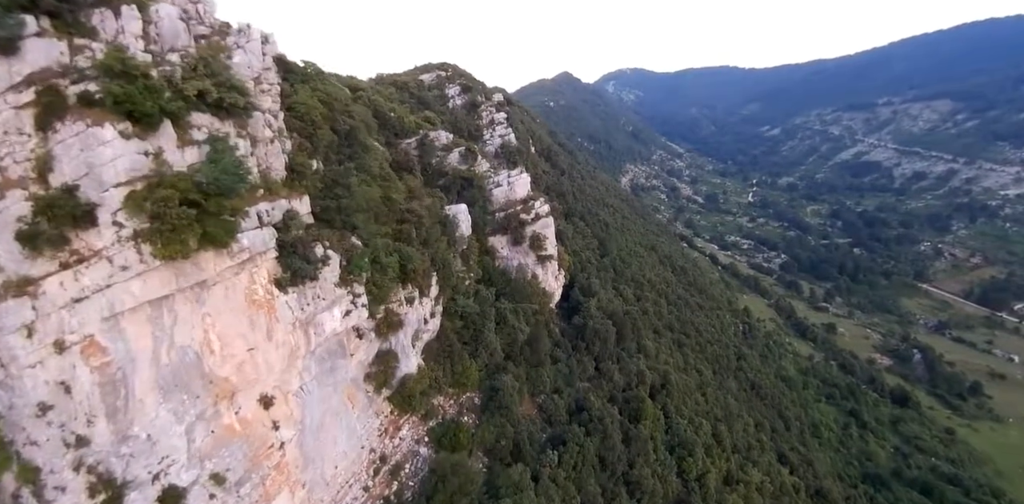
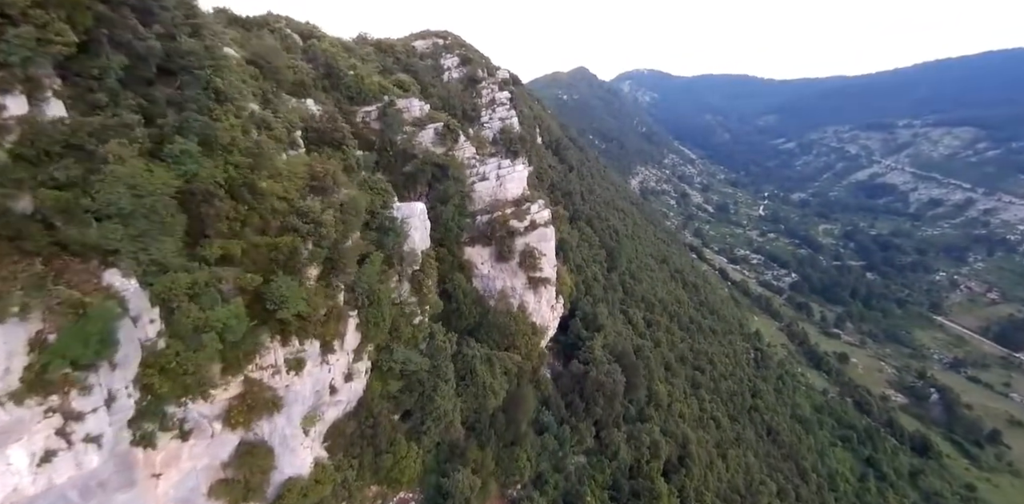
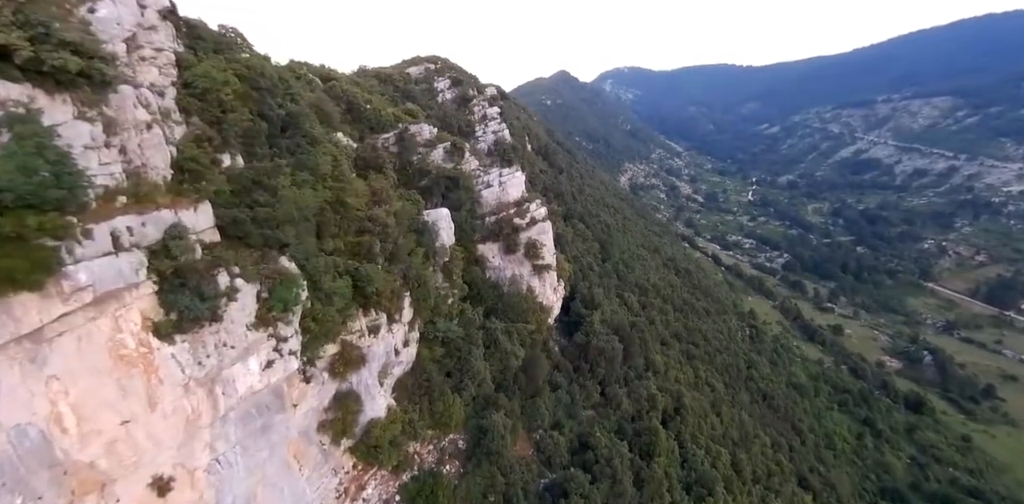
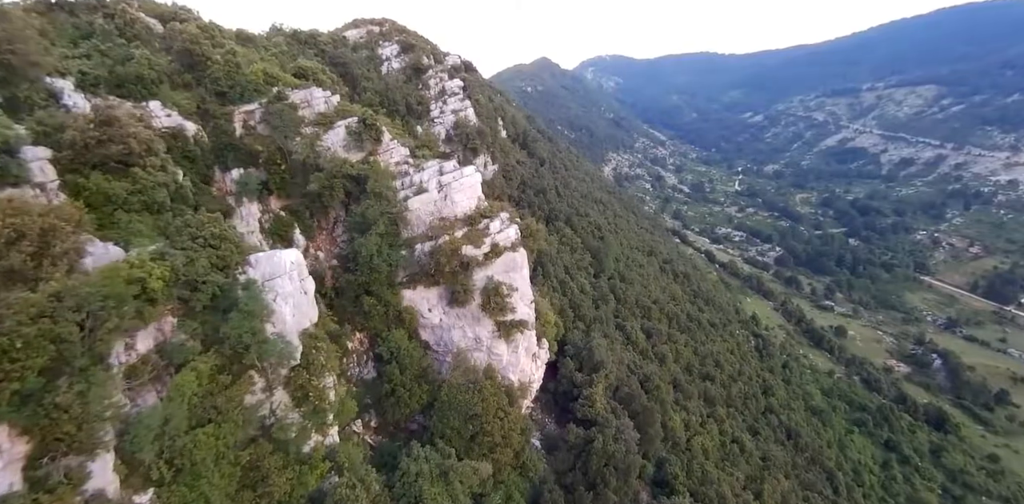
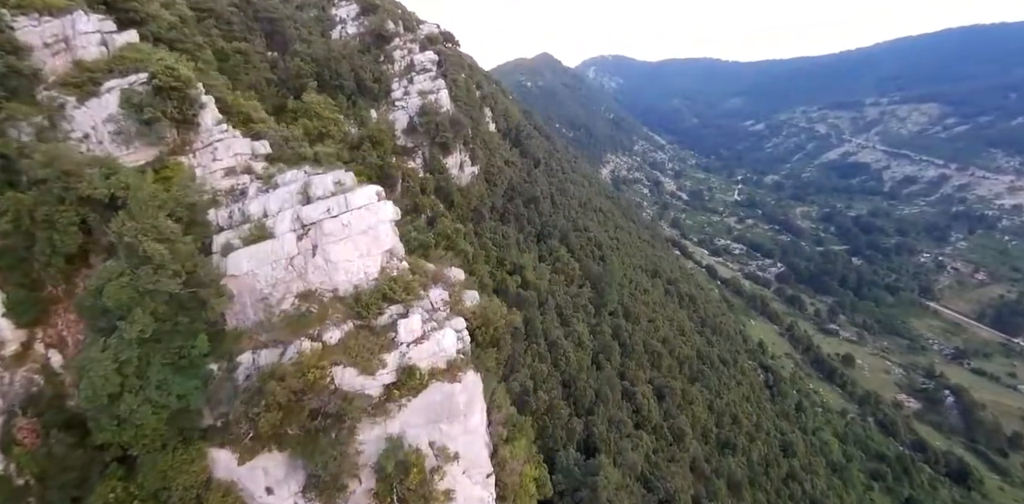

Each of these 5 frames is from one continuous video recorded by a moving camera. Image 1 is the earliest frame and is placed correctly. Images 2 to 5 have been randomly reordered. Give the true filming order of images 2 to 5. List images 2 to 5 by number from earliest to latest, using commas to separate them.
3, 2, 4, 5
